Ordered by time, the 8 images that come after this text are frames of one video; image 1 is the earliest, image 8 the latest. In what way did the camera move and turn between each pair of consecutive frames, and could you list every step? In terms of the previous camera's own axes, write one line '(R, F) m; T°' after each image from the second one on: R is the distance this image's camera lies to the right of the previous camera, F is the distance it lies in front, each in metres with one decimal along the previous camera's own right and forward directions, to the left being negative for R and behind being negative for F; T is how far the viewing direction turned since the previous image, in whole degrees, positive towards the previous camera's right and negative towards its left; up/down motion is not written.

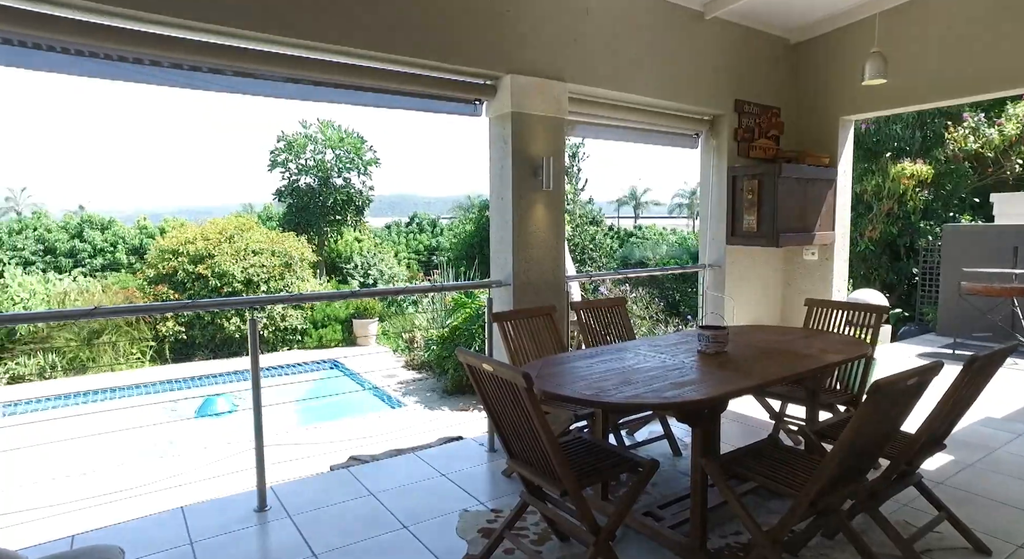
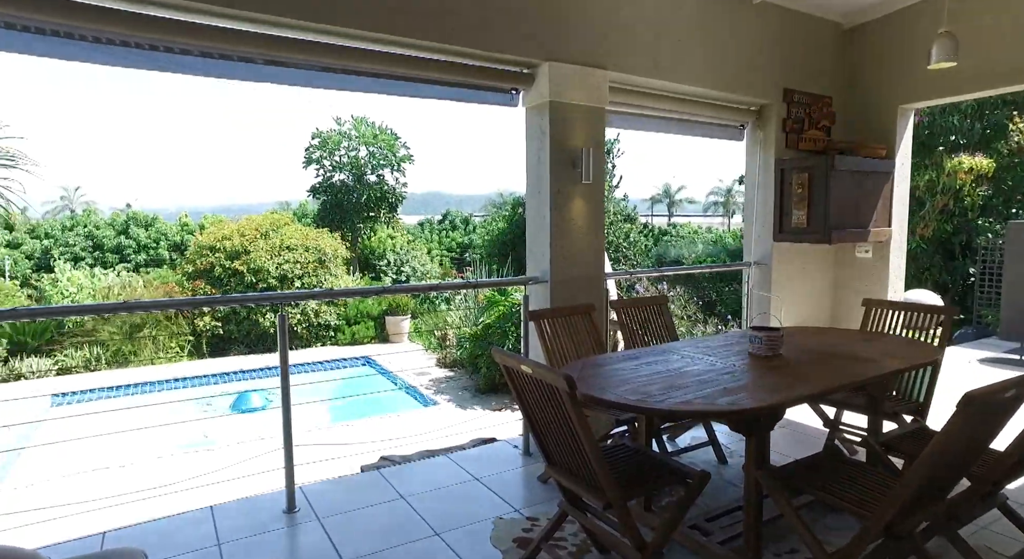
(0.0, +0.1) m; -3°
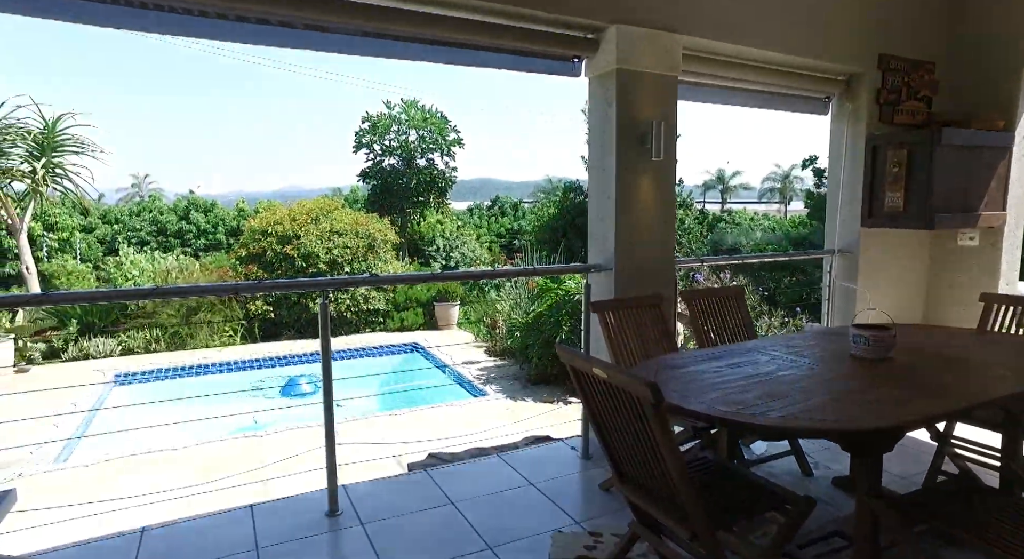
(-0.1, +0.3) m; -5°
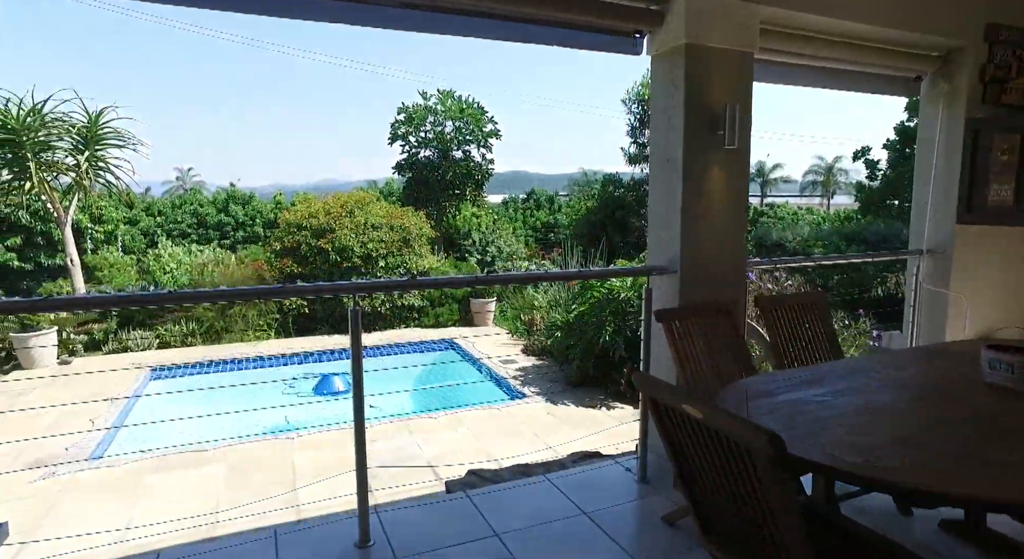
(-0.1, +0.3) m; -3°
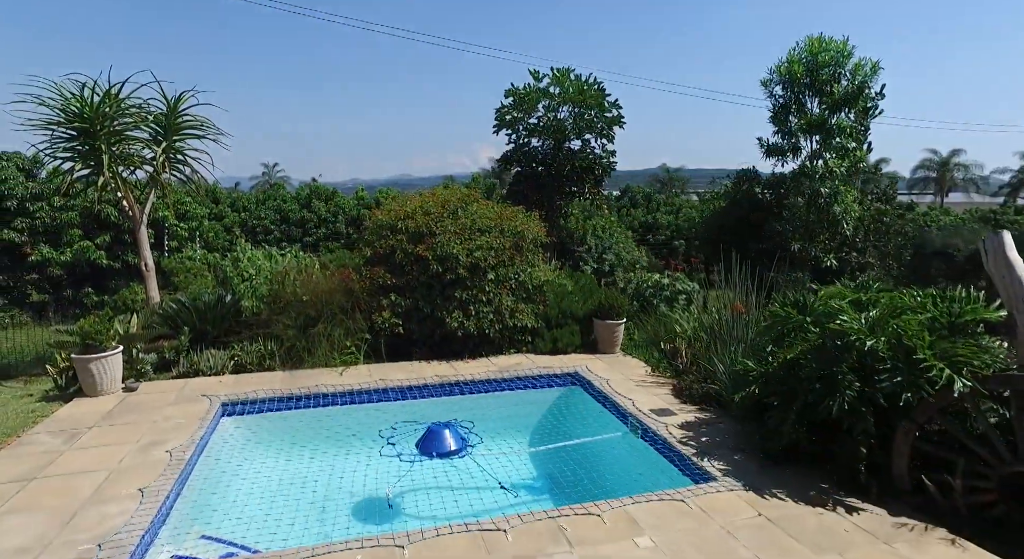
(-0.9, +1.6) m; -7°
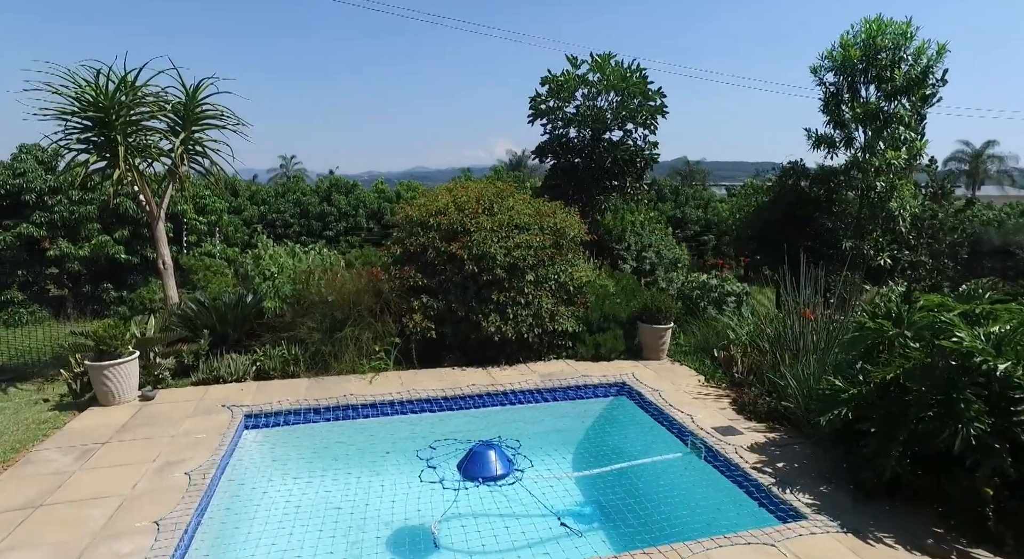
(-0.3, +0.5) m; -1°
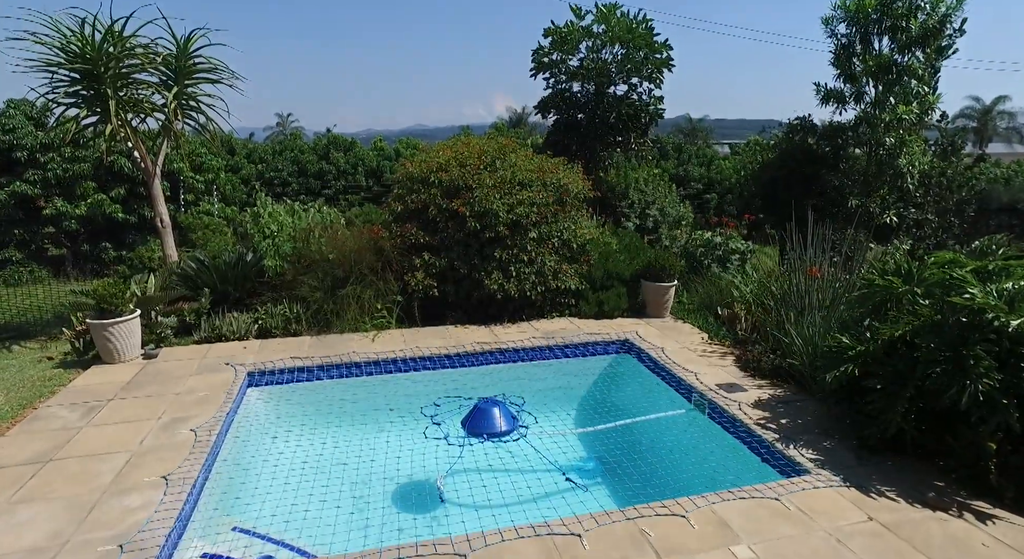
(0.0, +0.1) m; 0°
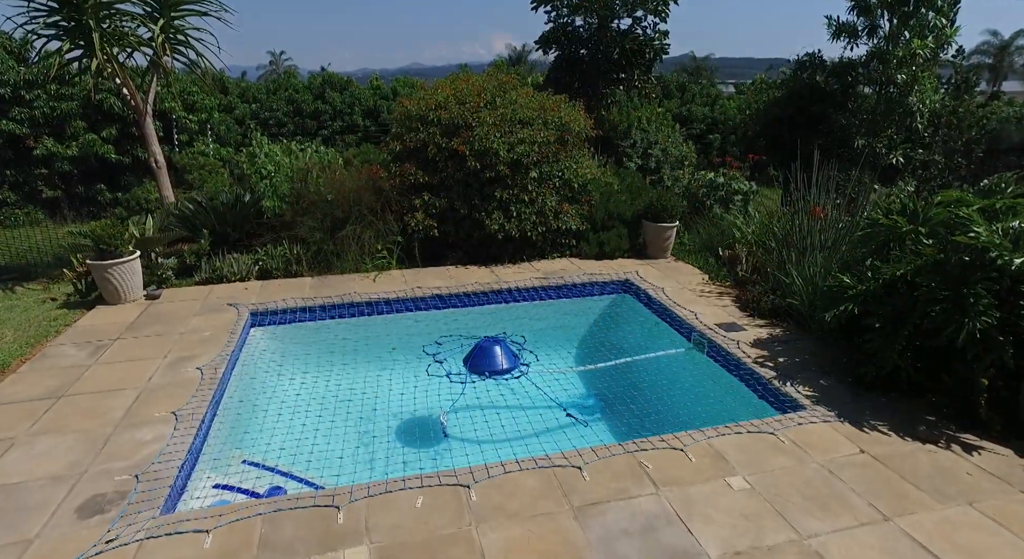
(0.0, 0.0) m; 0°
